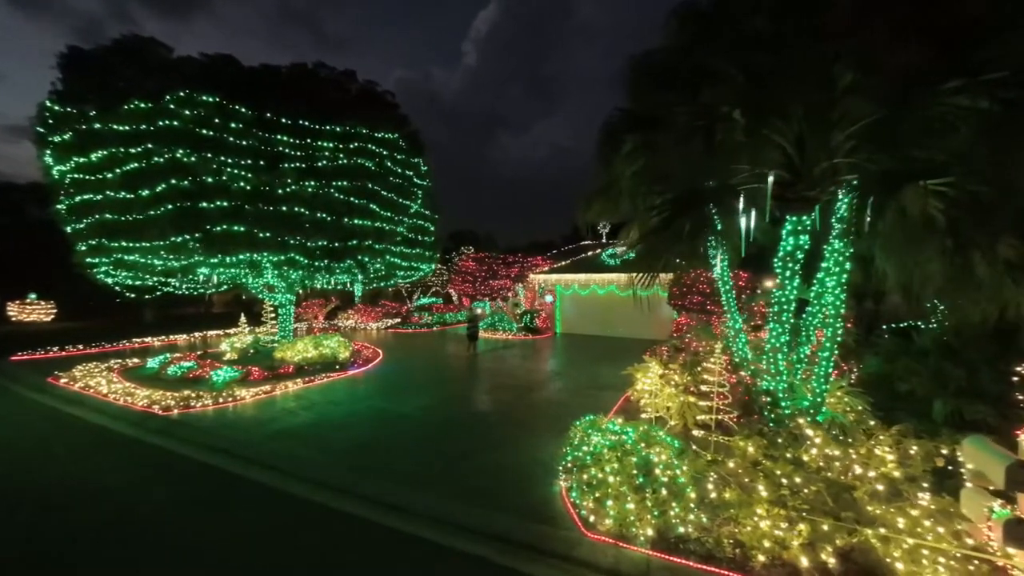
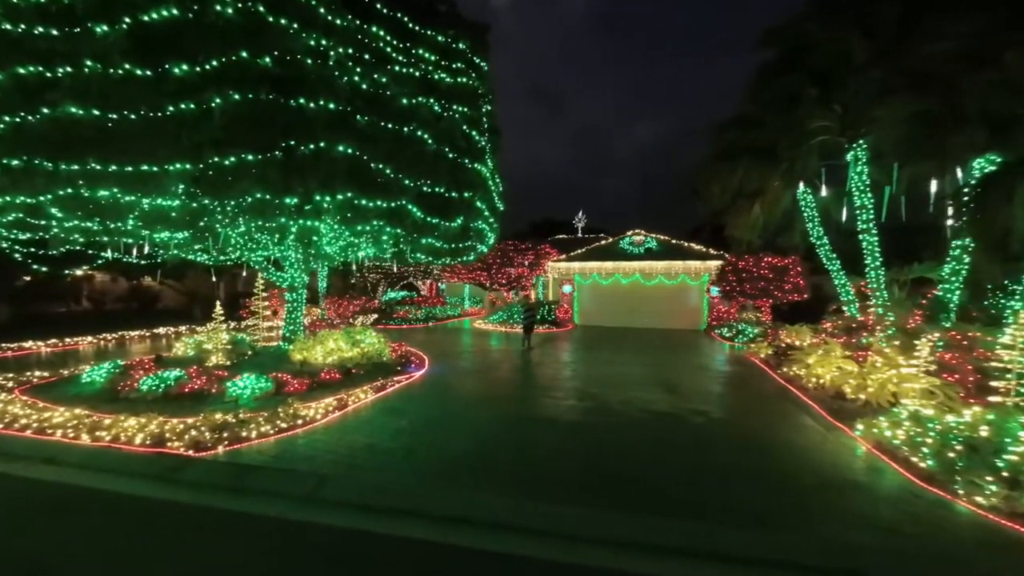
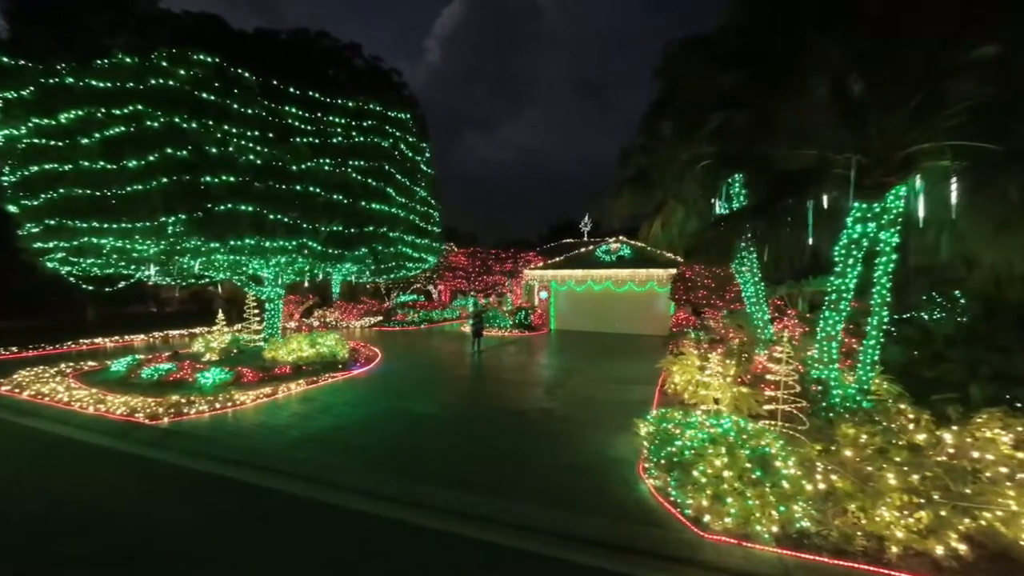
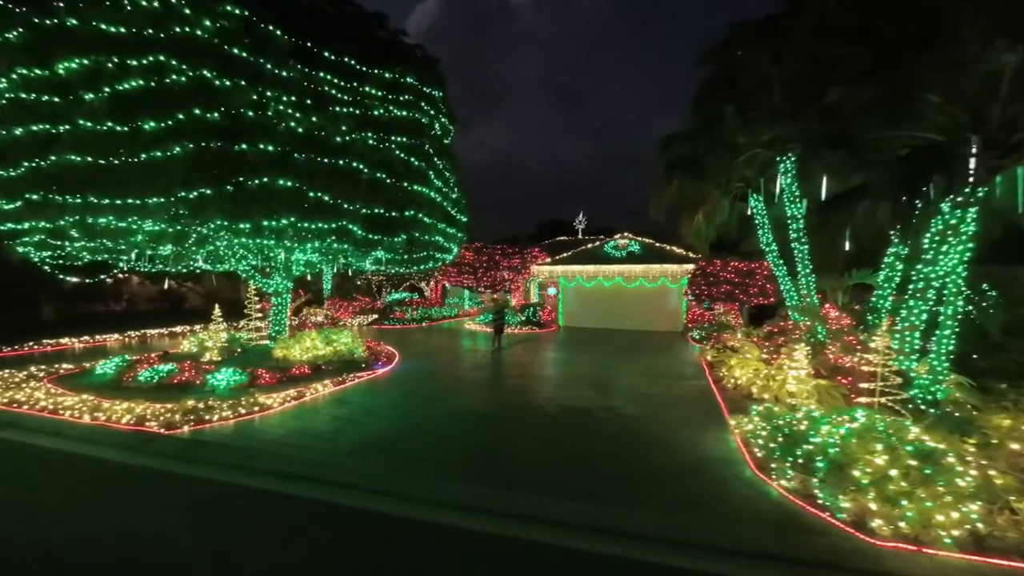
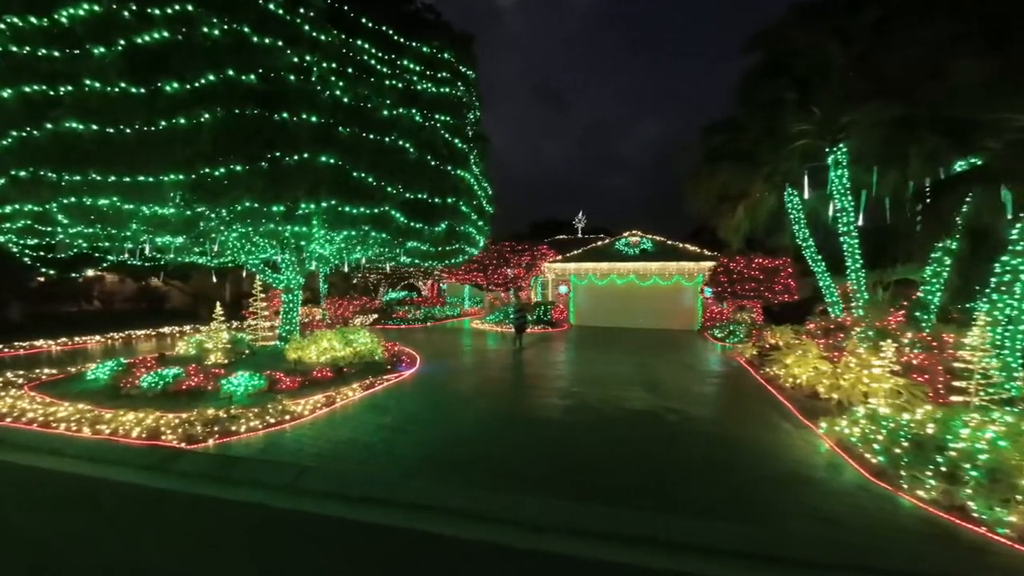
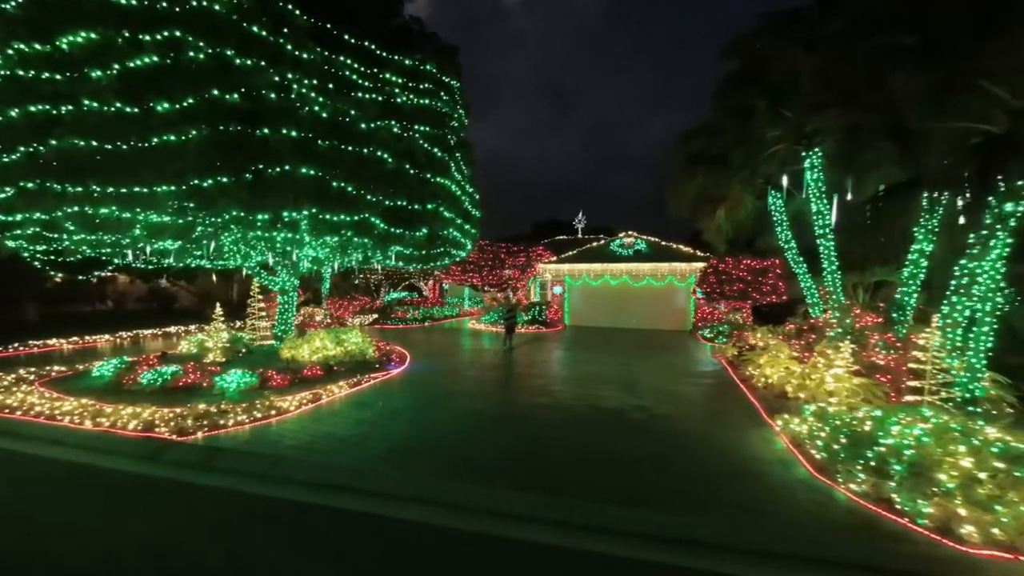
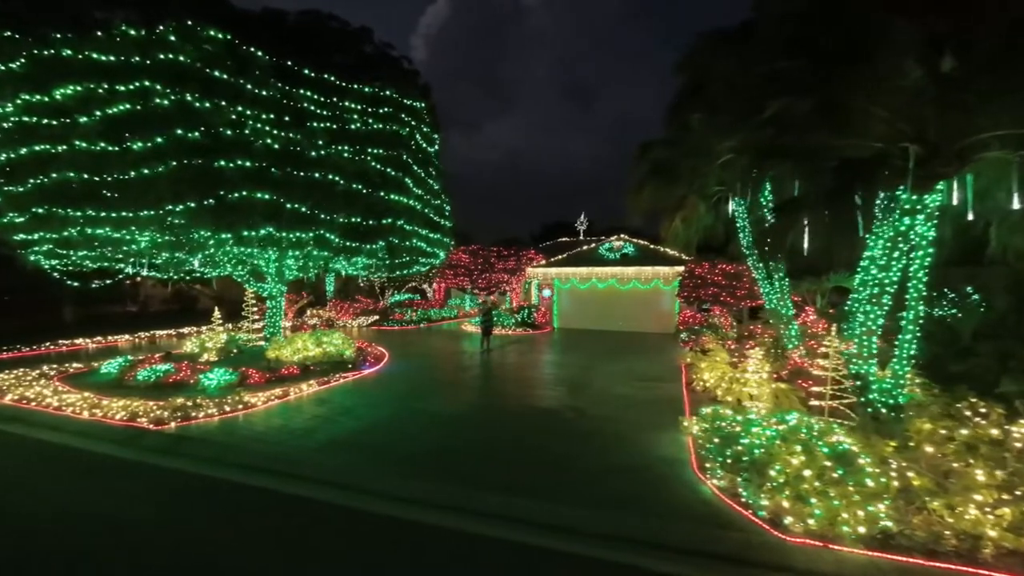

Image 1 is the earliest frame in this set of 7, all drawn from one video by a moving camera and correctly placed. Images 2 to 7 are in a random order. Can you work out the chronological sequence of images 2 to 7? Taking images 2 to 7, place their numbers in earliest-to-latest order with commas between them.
3, 7, 4, 6, 5, 2
